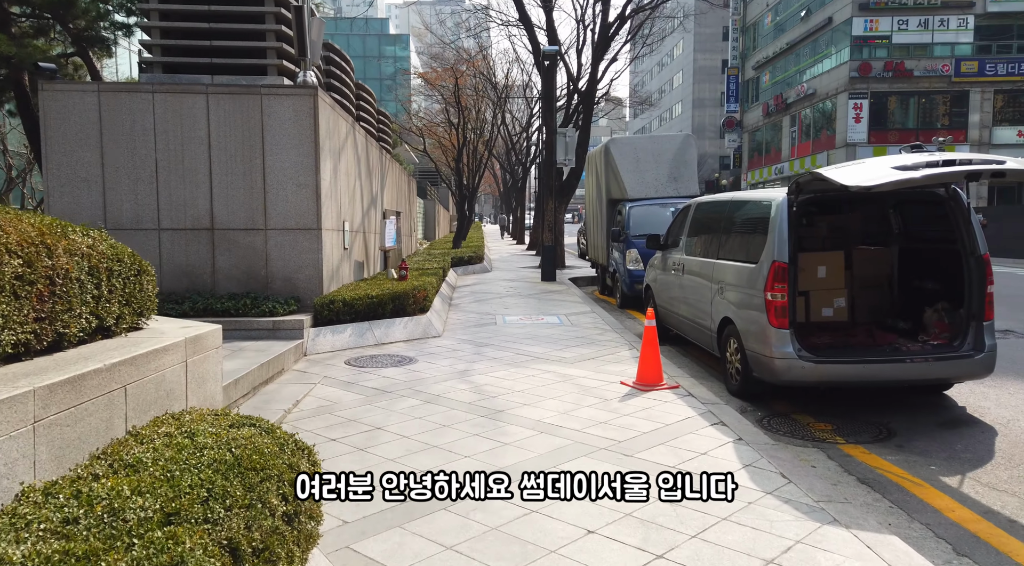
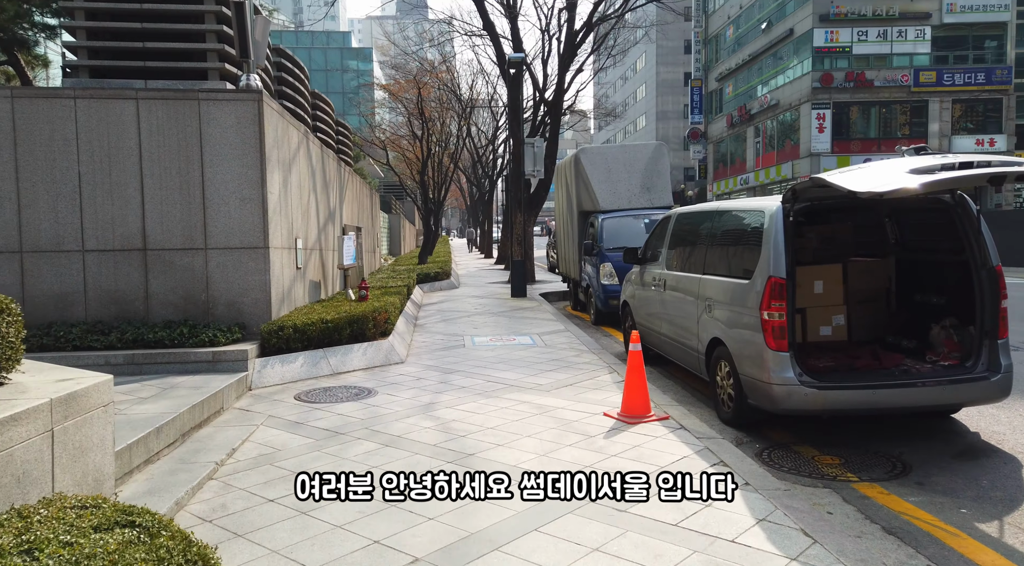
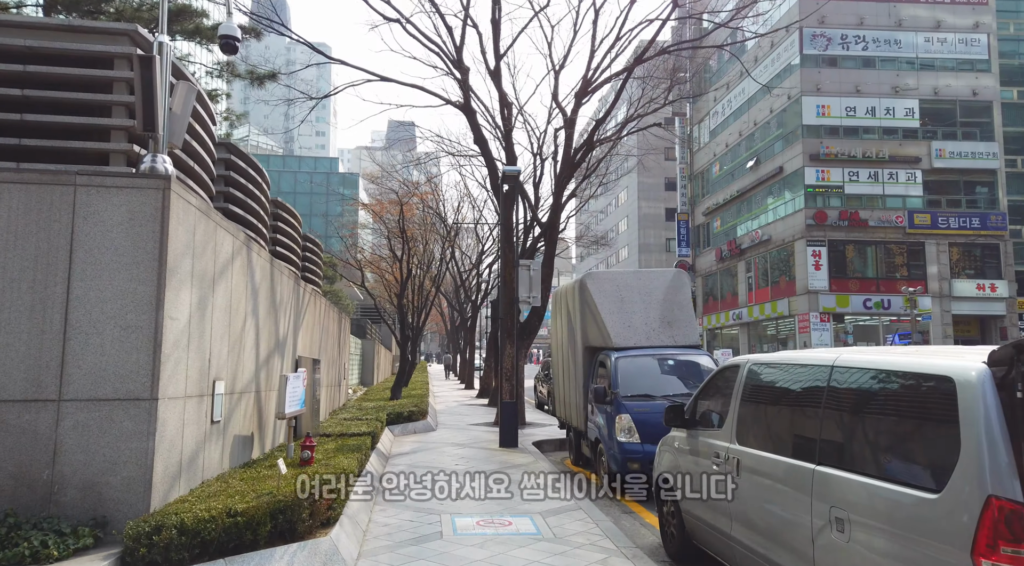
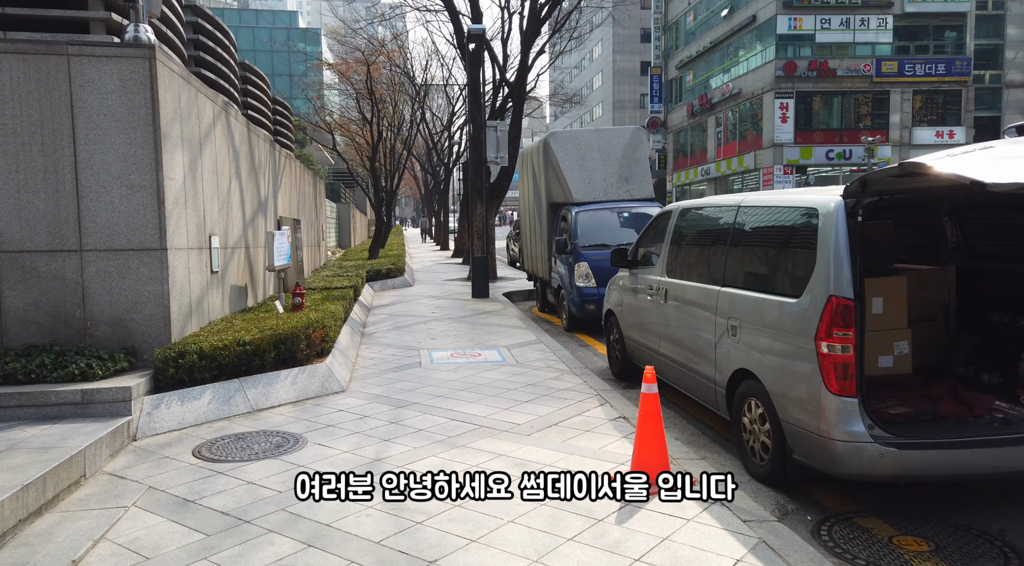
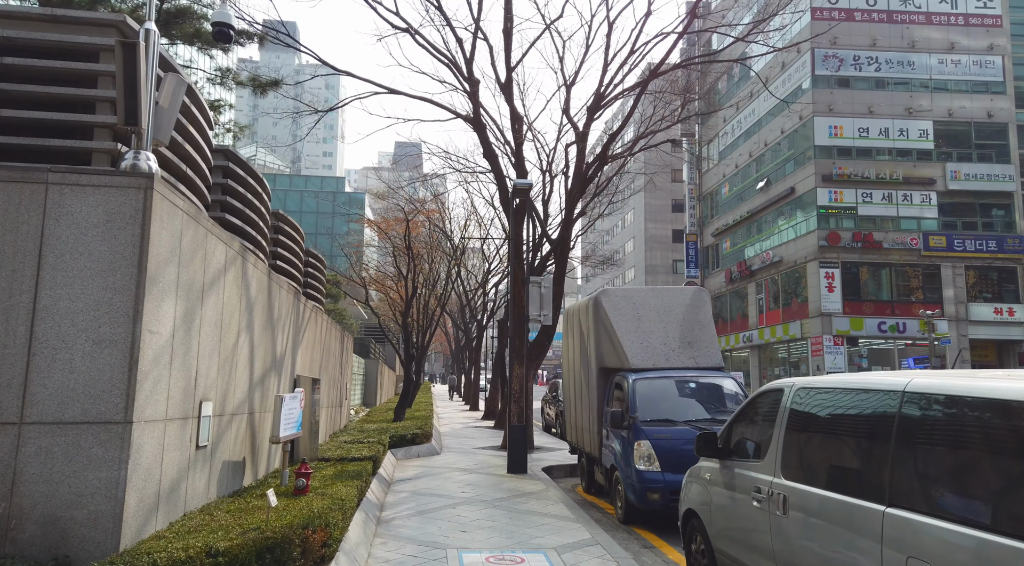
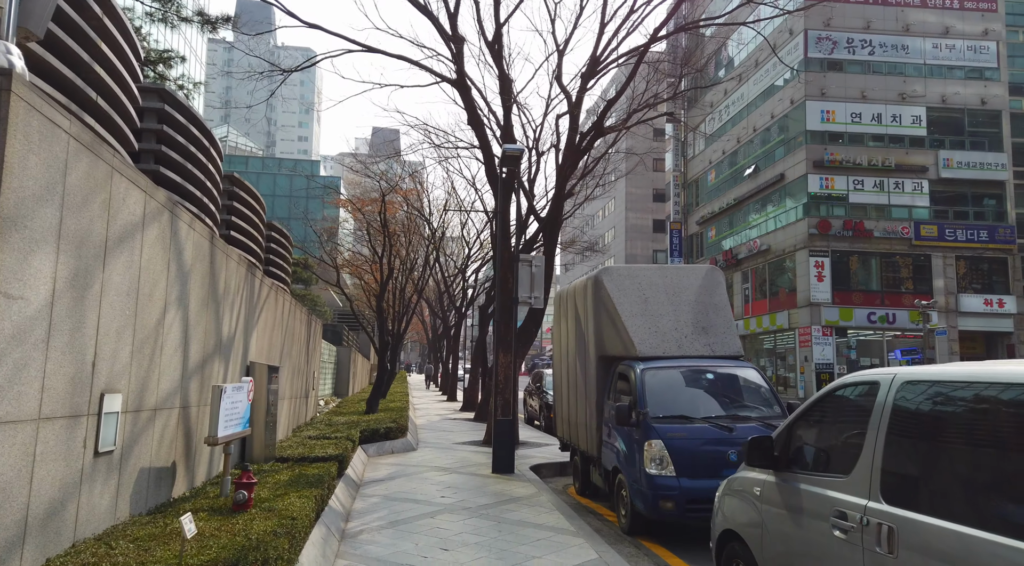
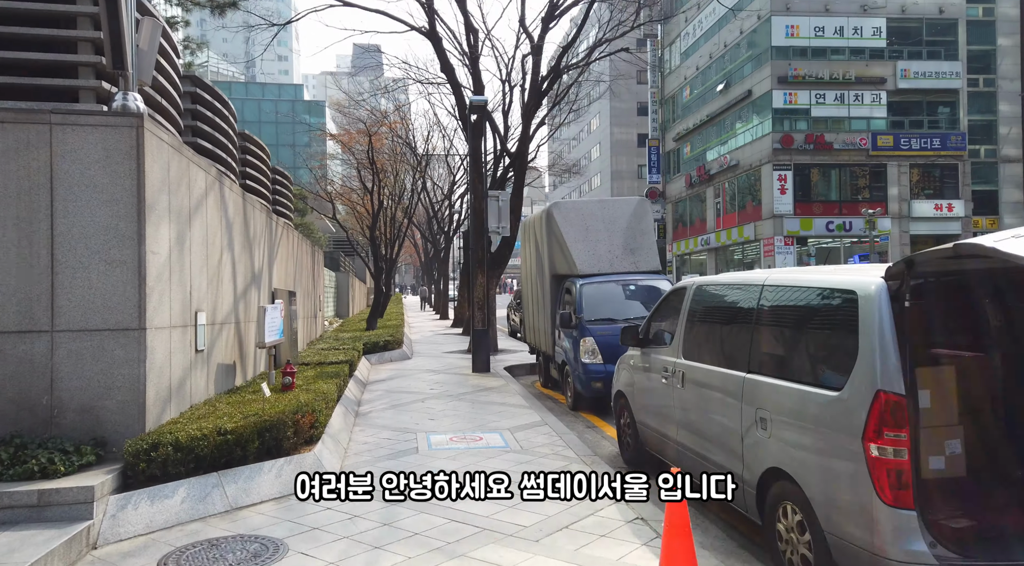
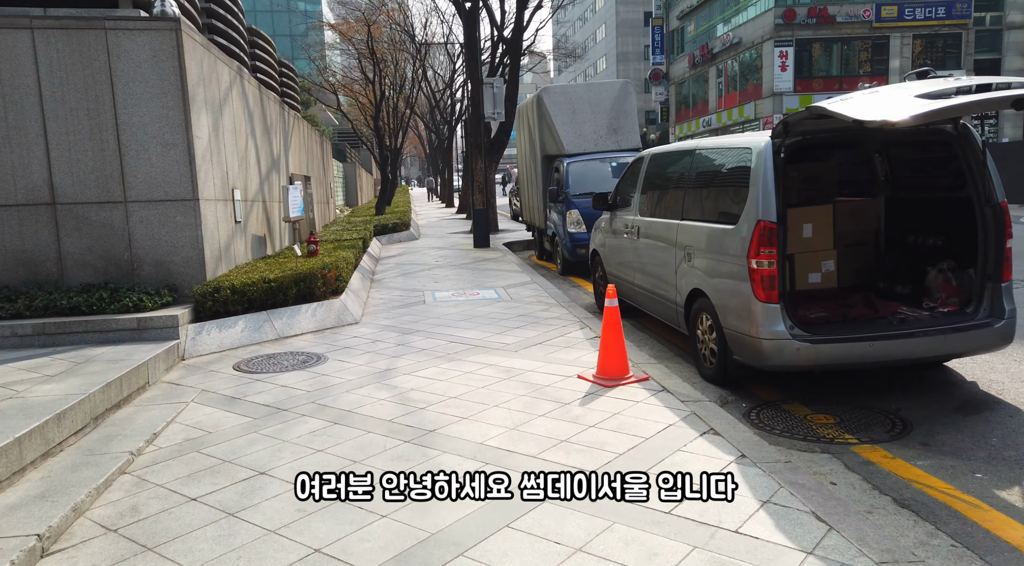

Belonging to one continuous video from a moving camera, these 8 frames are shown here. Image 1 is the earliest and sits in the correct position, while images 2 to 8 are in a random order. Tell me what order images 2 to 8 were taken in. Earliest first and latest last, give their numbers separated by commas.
2, 8, 4, 7, 3, 5, 6
